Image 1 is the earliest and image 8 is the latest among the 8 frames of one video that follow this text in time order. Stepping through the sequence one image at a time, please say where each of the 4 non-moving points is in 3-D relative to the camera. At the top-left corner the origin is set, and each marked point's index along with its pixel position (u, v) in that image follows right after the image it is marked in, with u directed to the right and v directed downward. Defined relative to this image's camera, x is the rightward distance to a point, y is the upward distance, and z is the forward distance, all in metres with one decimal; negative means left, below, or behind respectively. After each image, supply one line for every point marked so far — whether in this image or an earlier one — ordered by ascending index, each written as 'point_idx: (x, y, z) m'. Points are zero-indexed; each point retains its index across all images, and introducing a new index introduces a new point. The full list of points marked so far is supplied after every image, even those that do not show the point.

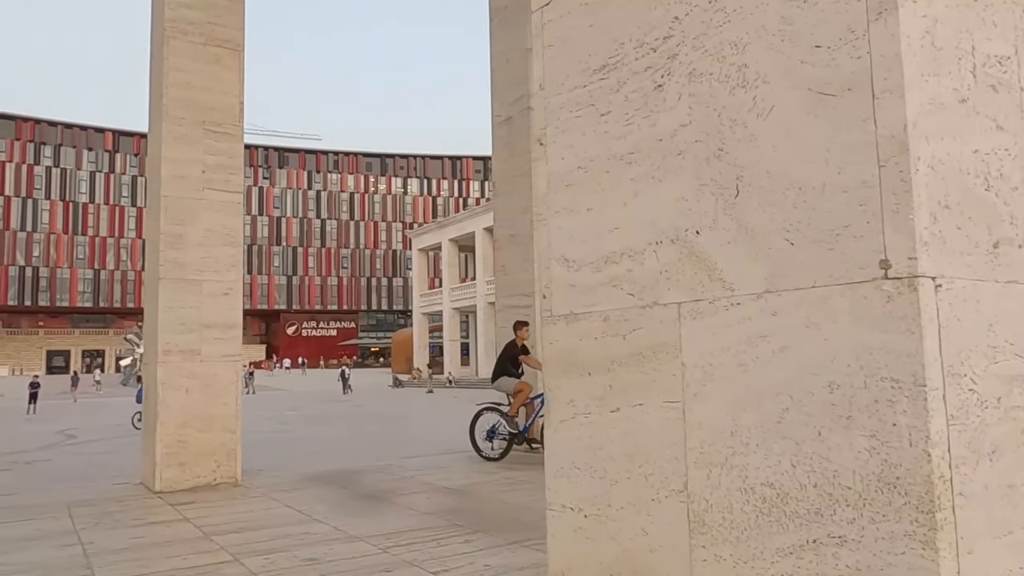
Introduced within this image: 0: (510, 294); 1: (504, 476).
0: (0.0, -0.1, +9.5) m
1: (-0.1, -1.7, +6.9) m
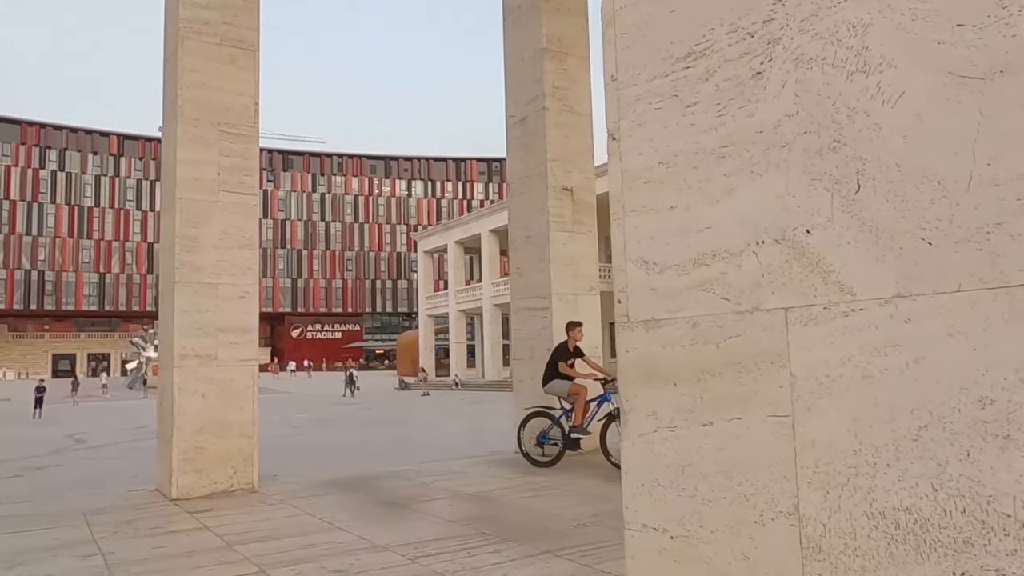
0: (+0.2, -0.1, +9.4) m
1: (+0.1, -1.7, +6.8) m
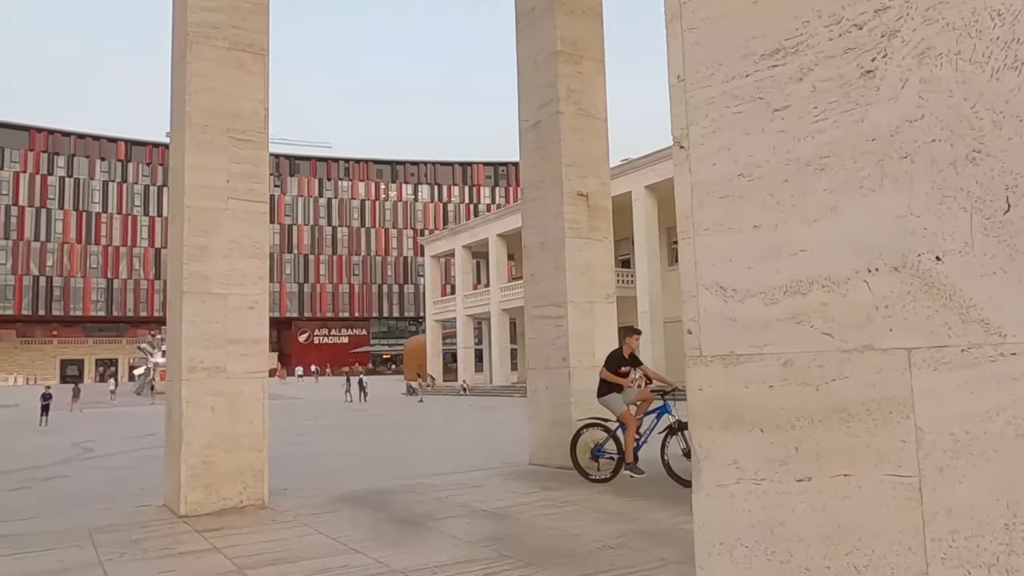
0: (+0.3, -0.2, +9.2) m
1: (+0.3, -1.8, +6.6) m
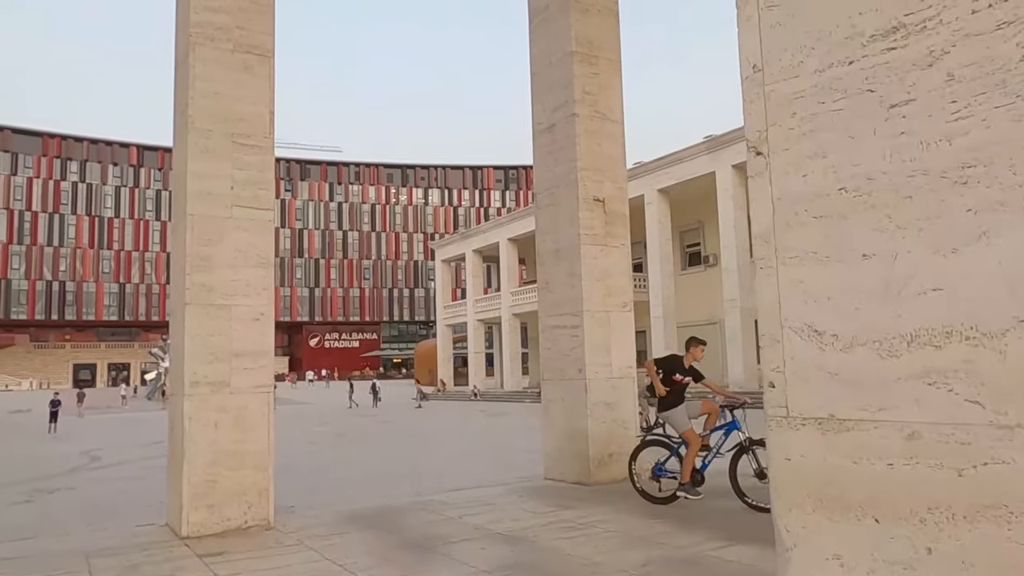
0: (+0.5, -0.3, +8.9) m
1: (+0.4, -1.9, +6.3) m
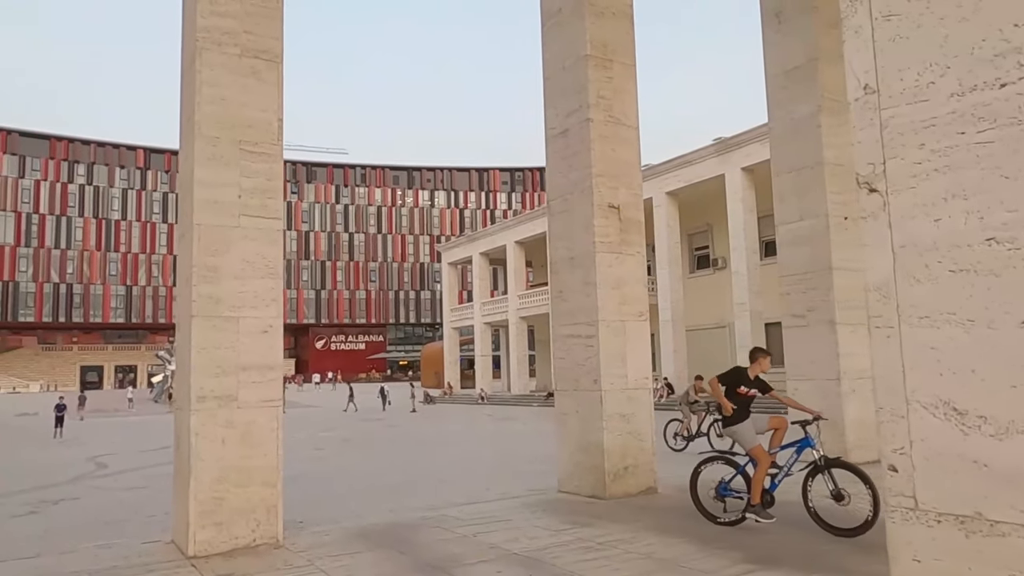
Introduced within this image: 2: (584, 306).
0: (+0.6, -0.4, +8.7) m
1: (+0.5, -2.0, +6.1) m
2: (+0.8, -0.2, +8.5) m
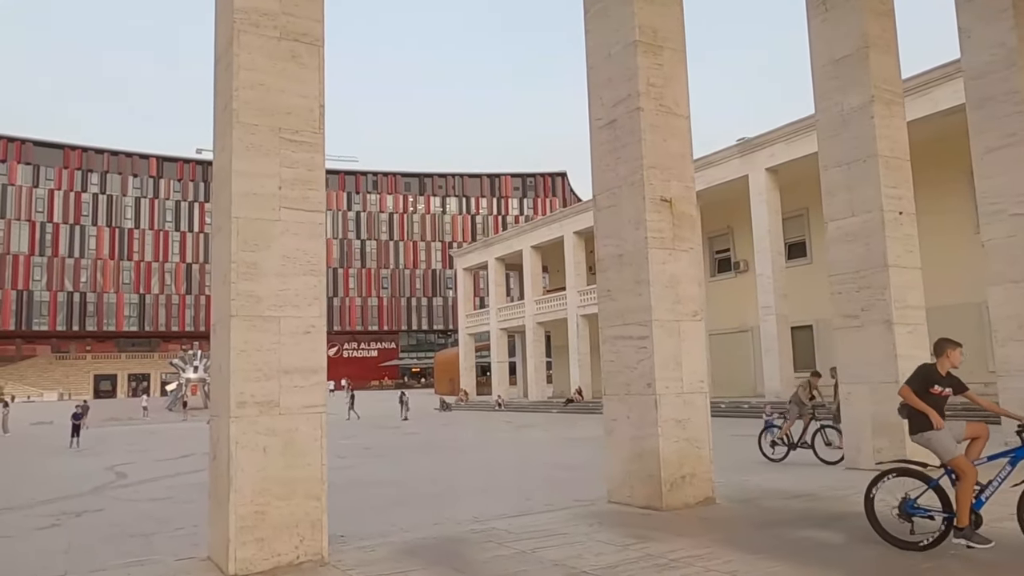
0: (+1.1, -0.4, +8.2) m
1: (+1.0, -2.0, +5.6) m
2: (+1.3, -0.2, +8.0) m
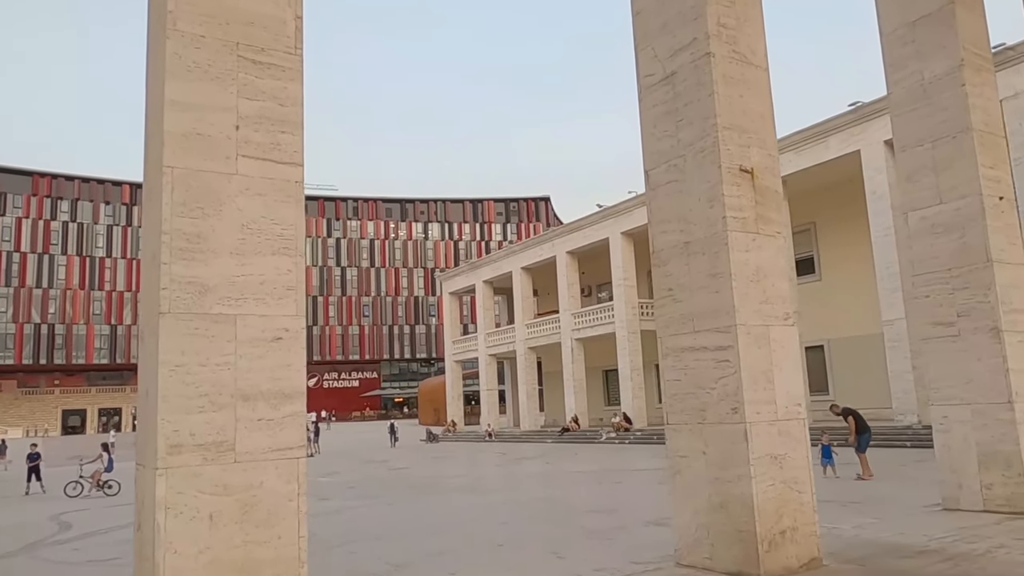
0: (+1.4, -0.3, +6.4) m
1: (+1.4, -1.8, +3.7) m
2: (+1.6, -0.2, +6.1) m
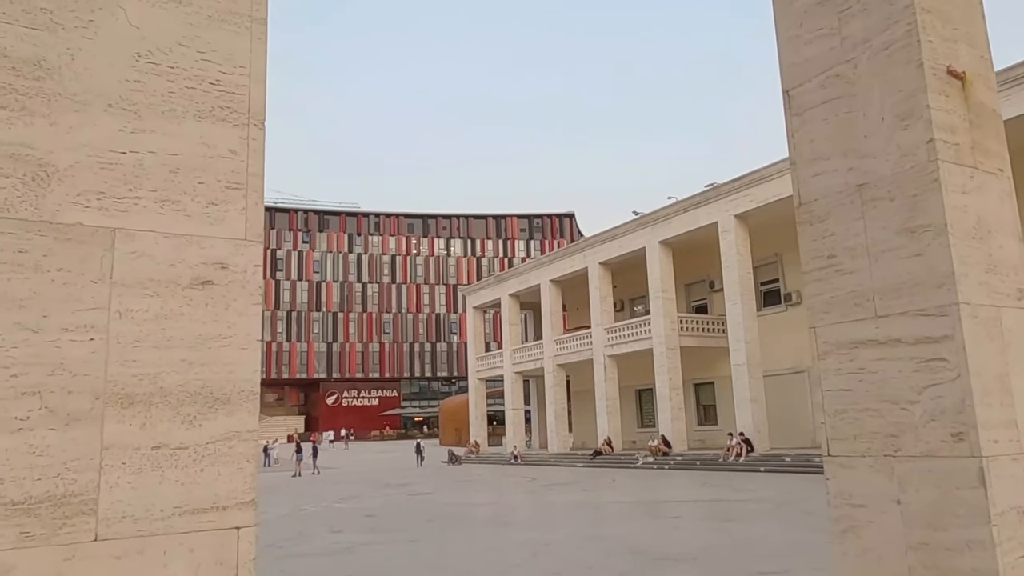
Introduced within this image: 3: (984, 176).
0: (+1.9, -0.1, +4.2) m
1: (+1.8, -1.6, +1.6) m
2: (+2.1, +0.1, +4.0) m
3: (+2.6, +0.6, +4.1) m
